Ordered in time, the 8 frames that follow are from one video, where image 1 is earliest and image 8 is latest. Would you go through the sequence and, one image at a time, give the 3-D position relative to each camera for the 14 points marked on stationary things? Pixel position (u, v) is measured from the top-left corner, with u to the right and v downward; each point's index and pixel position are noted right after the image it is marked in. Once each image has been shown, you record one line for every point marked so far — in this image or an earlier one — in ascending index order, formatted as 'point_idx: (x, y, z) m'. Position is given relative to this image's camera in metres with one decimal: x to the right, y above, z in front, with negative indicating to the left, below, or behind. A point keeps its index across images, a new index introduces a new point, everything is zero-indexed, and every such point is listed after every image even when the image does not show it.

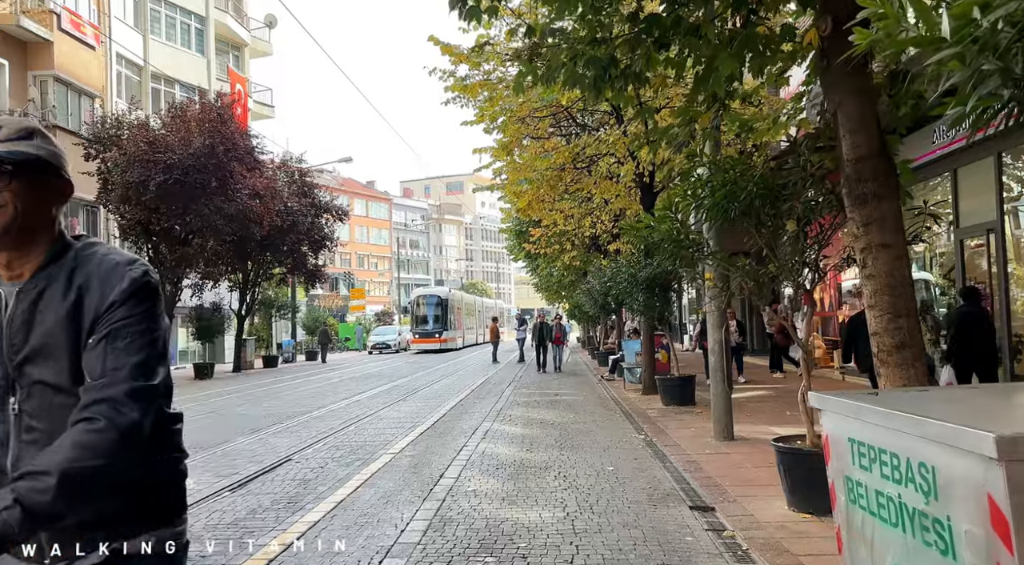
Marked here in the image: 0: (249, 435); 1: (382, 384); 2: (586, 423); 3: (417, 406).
0: (-4.0, -2.3, +11.1) m
1: (-3.6, -2.8, +19.9) m
2: (+1.2, -2.2, +11.4) m
3: (-1.8, -2.4, +14.1) m
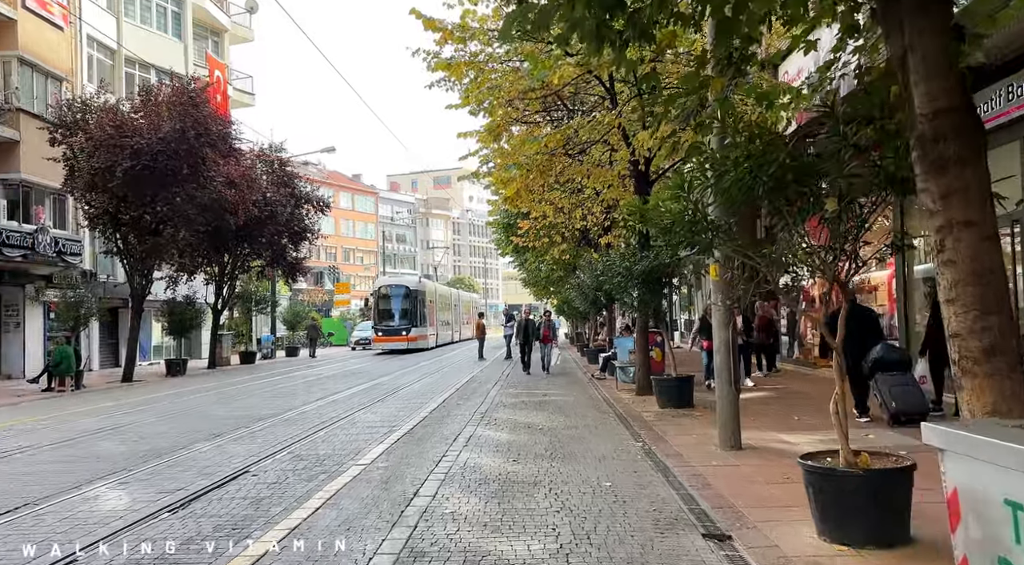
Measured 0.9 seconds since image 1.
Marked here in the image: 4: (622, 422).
0: (-4.2, -2.2, +10.1) m
1: (-3.9, -2.6, +19.0) m
2: (+1.0, -2.1, +10.5) m
3: (-2.1, -2.3, +13.1) m
4: (+1.7, -2.2, +11.2) m
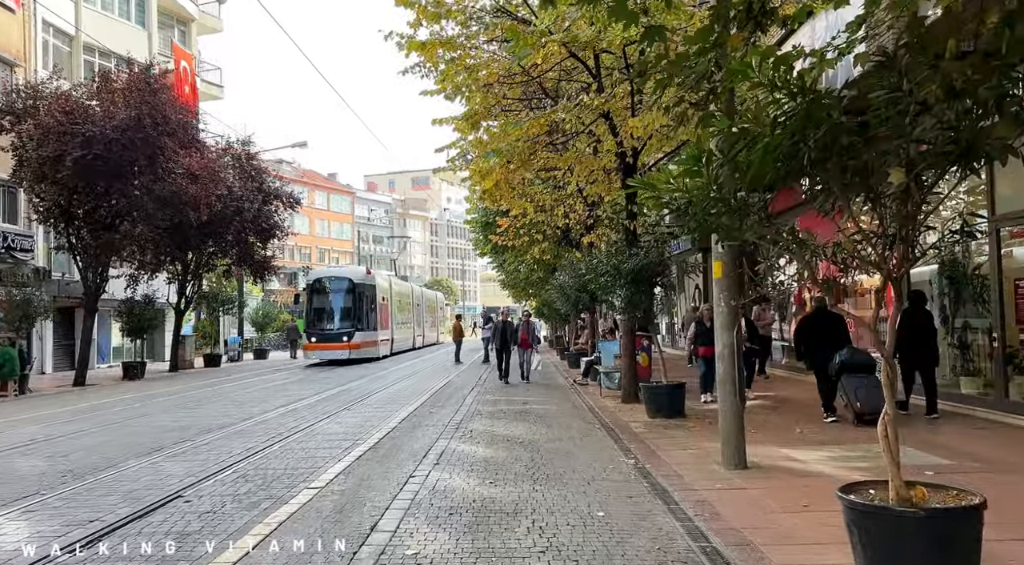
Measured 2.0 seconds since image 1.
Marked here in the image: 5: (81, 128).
0: (-4.5, -2.1, +8.9) m
1: (-4.5, -2.6, +17.8) m
2: (+0.6, -2.1, +9.5) m
3: (-2.4, -2.2, +12.0) m
4: (+1.4, -2.1, +10.2) m
5: (-11.4, +4.1, +19.2) m
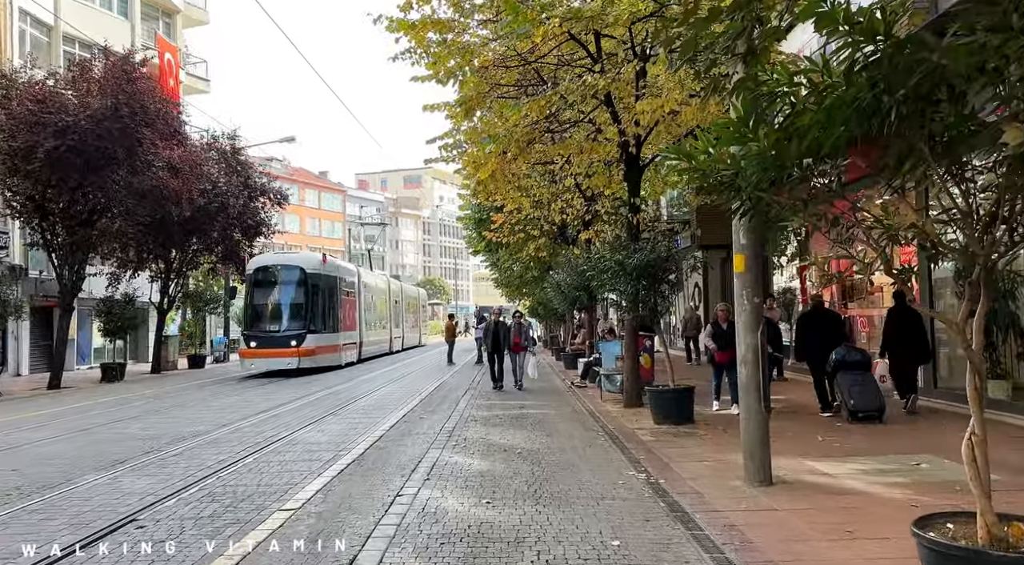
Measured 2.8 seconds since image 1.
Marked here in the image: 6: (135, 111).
0: (-4.6, -2.1, +8.1) m
1: (-4.6, -2.5, +17.0) m
2: (+0.6, -2.0, +8.7) m
3: (-2.5, -2.2, +11.2) m
4: (+1.3, -2.1, +9.4) m
5: (-11.6, +4.2, +18.3) m
6: (-10.1, +4.6, +19.4) m
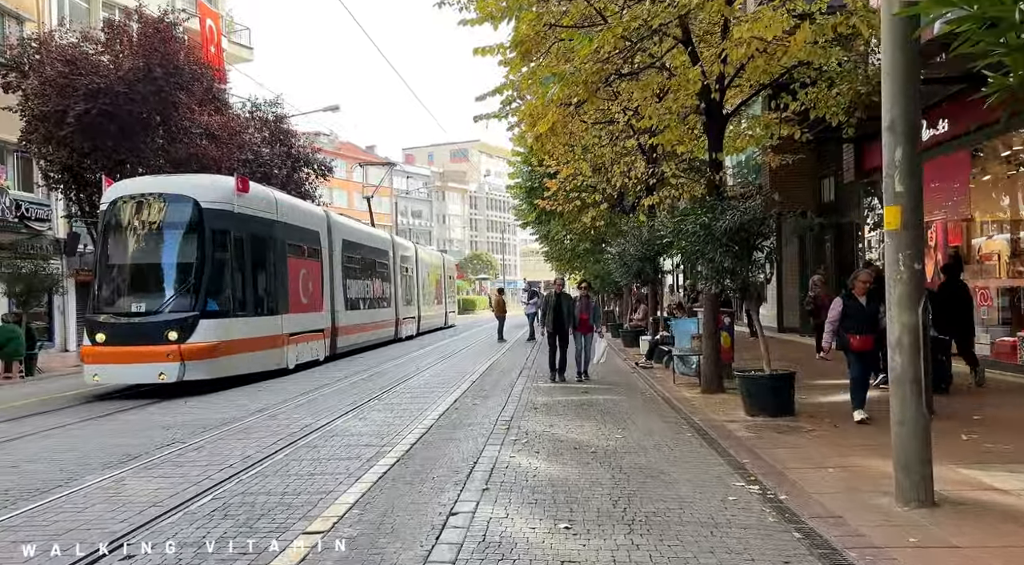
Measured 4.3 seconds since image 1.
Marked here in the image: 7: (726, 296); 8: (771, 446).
0: (-3.9, -1.8, +6.9) m
1: (-3.3, -1.9, +15.8) m
2: (+1.4, -1.7, +7.2) m
3: (-1.6, -1.8, +9.9) m
4: (+2.1, -1.7, +7.9) m
5: (-10.2, +4.8, +17.3) m
6: (-8.6, +5.3, +18.4) m
7: (+2.9, -0.2, +9.9) m
8: (+2.7, -1.7, +7.5) m
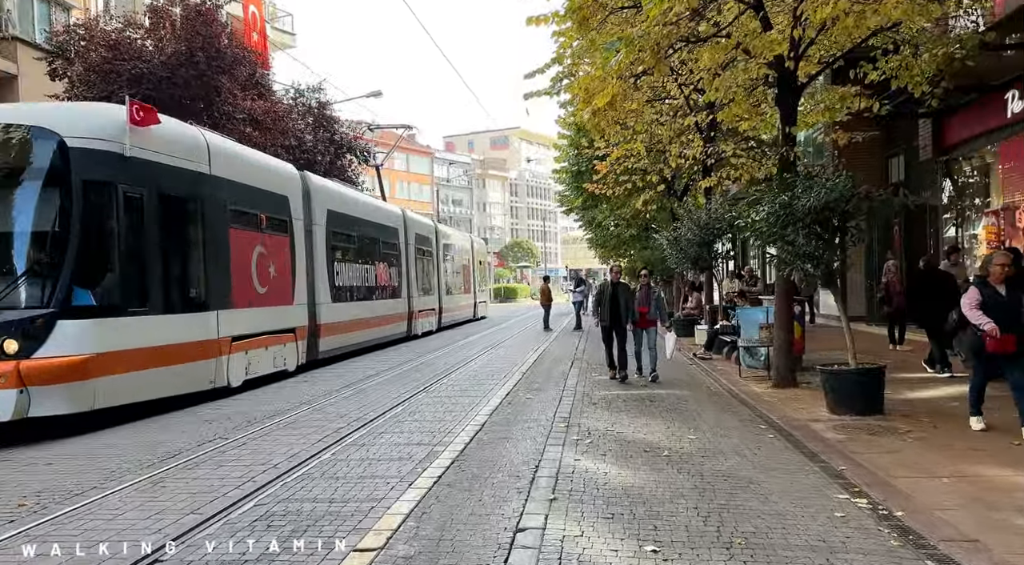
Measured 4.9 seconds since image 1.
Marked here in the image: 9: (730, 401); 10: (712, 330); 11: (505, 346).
0: (-3.3, -1.6, +6.5) m
1: (-2.3, -1.6, +15.3) m
2: (+1.9, -1.6, +6.5) m
3: (-0.9, -1.6, +9.4) m
4: (+2.7, -1.6, +7.1) m
5: (-9.1, +5.1, +17.1) m
6: (-7.4, +5.6, +18.0) m
7: (+3.6, 0.0, +9.0) m
8: (+3.3, -1.5, +6.7) m
9: (+2.9, -1.6, +9.8) m
10: (+3.9, -0.9, +14.3) m
11: (-0.2, -1.6, +18.7) m
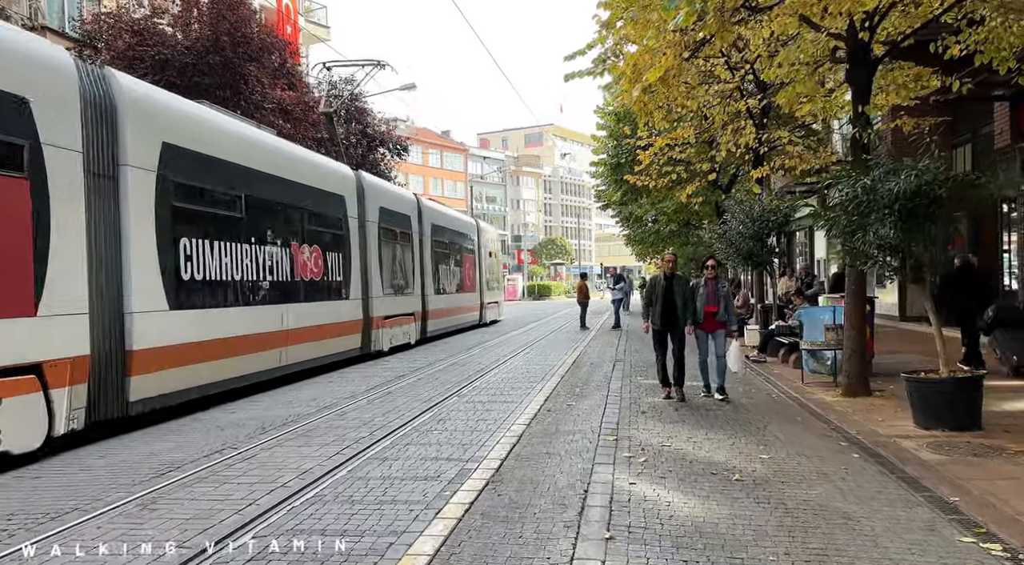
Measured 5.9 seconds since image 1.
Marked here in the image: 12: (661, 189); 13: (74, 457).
0: (-2.9, -1.6, +5.7) m
1: (-1.5, -1.5, +14.5) m
2: (+2.3, -1.5, +5.5) m
3: (-0.4, -1.5, +8.5) m
4: (+3.1, -1.5, +6.1) m
5: (-8.2, +5.2, +16.6) m
6: (-6.5, +5.7, +17.4) m
7: (+4.1, 0.0, +8.0) m
8: (+3.6, -1.5, +5.7) m
9: (+3.4, -1.5, +8.7) m
10: (+4.6, -0.9, +13.2) m
11: (+0.7, -1.5, +17.8) m
12: (+4.1, +2.5, +19.7) m
13: (-4.0, -1.6, +6.6) m
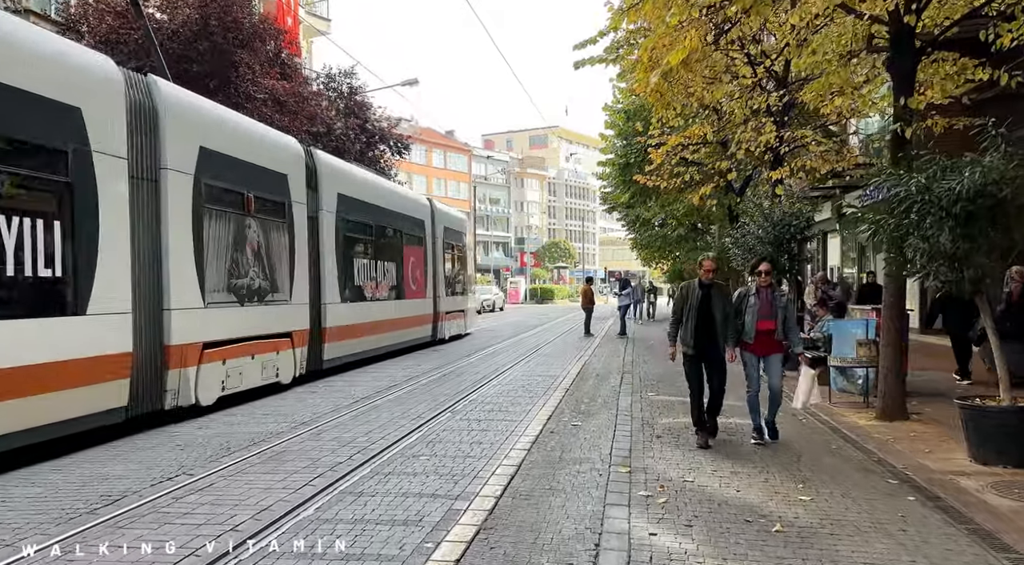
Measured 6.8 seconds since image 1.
0: (-3.0, -1.6, +4.8) m
1: (-1.5, -1.6, +13.6) m
2: (+2.3, -1.6, +4.5) m
3: (-0.4, -1.6, +7.5) m
4: (+3.1, -1.6, +5.1) m
5: (-8.1, +5.3, +15.7) m
6: (-6.4, +5.7, +16.5) m
7: (+4.1, -0.1, +7.0) m
8: (+3.6, -1.6, +4.7) m
9: (+3.4, -1.6, +7.8) m
10: (+4.6, -1.0, +12.2) m
11: (+0.7, -1.6, +16.9) m
12: (+4.2, +2.4, +18.7) m
13: (-4.0, -1.6, +5.7) m
